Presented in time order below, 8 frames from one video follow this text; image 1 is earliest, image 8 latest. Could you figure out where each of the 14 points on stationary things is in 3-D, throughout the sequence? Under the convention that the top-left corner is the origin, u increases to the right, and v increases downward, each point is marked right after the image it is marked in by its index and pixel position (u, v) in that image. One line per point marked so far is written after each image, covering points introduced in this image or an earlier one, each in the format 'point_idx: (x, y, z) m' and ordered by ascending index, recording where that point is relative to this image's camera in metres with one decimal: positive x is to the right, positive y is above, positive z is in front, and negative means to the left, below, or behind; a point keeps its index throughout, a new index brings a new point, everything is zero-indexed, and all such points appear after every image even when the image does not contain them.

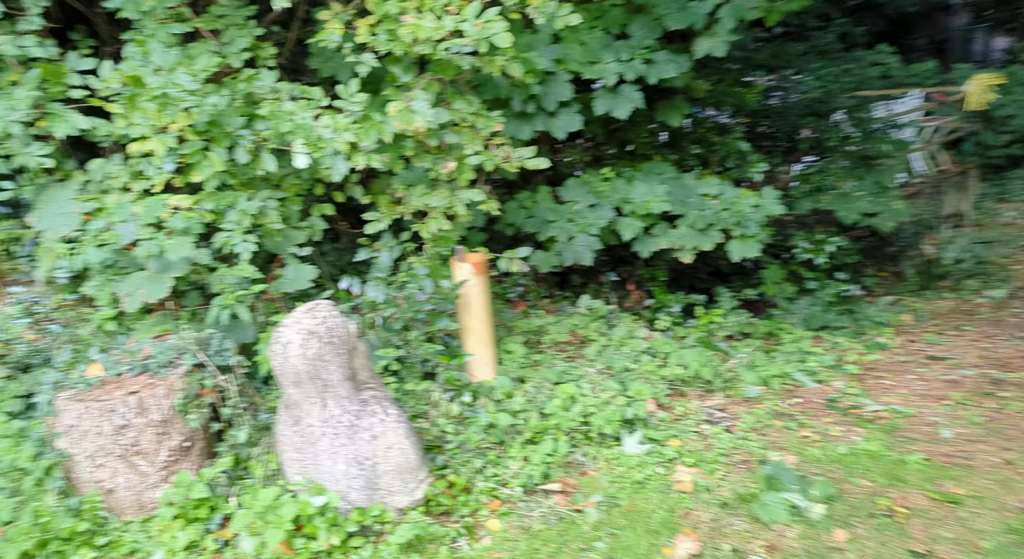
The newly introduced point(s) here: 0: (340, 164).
0: (-0.5, +0.3, +2.0) m
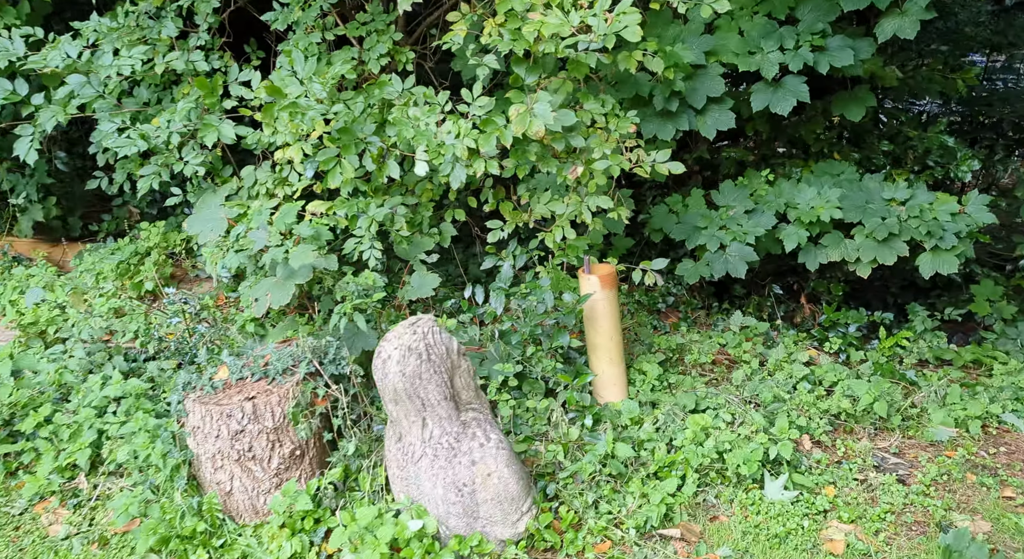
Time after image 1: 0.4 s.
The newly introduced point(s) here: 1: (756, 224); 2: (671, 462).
0: (-0.2, +0.3, +2.0) m
1: (+0.9, +0.2, +2.5) m
2: (+0.4, -0.5, +1.8) m
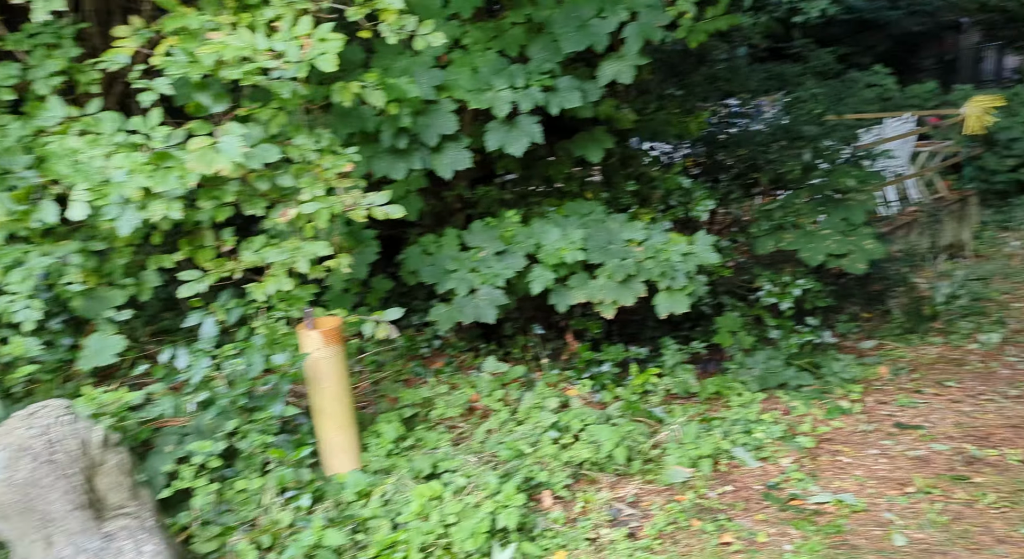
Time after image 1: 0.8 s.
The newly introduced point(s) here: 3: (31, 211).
0: (-0.9, +0.2, +1.6) m
1: (0.0, 0.0, +2.4) m
2: (-0.3, -0.6, +1.6) m
3: (-1.1, +0.2, +1.7) m
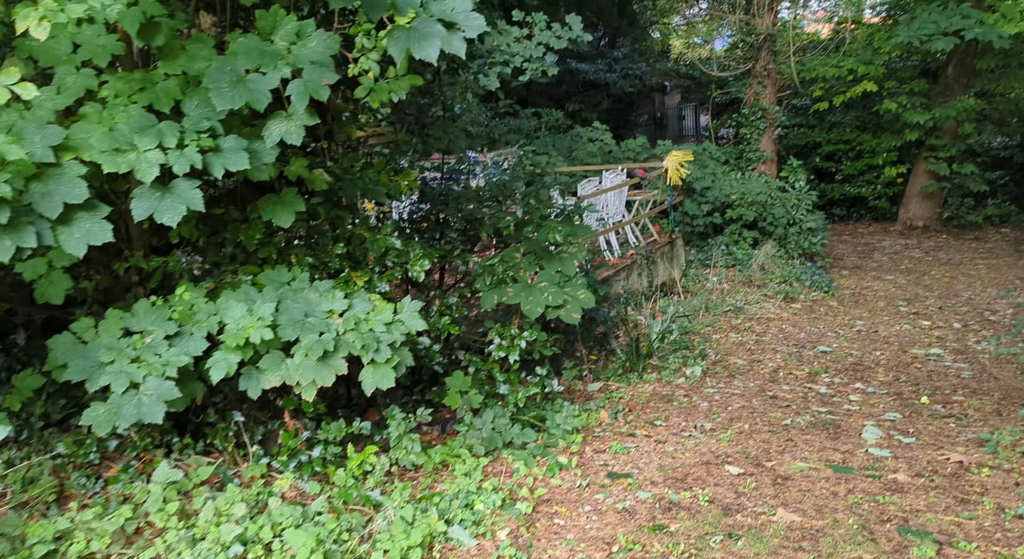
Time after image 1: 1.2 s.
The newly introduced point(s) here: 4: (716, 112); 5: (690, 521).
0: (-1.6, -0.1, +1.0) m
1: (-1.0, -0.2, +2.0) m
2: (-0.9, -0.8, +1.1) m
3: (-1.8, -0.1, +1.0) m
4: (+4.2, +3.5, +14.2) m
5: (+0.6, -0.8, +2.2) m
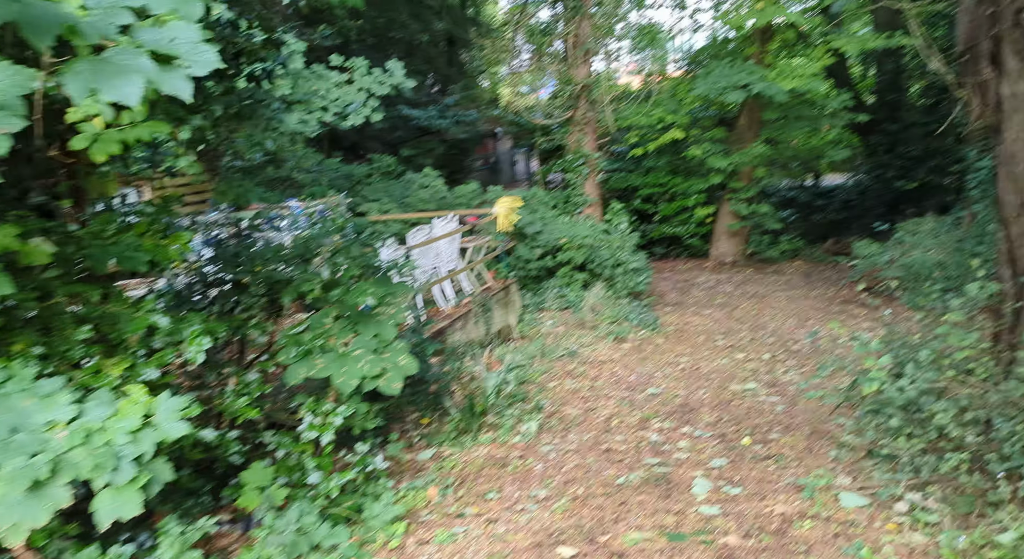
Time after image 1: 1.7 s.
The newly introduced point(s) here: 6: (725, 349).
0: (-1.9, -0.3, +0.3) m
1: (-1.5, -0.5, +1.5) m
2: (-1.2, -1.0, +0.6) m
3: (-2.1, -0.3, +0.2) m
4: (+0.7, +2.6, +14.7) m
5: (0.0, -1.0, +2.0) m
6: (+2.5, -0.8, +7.9) m
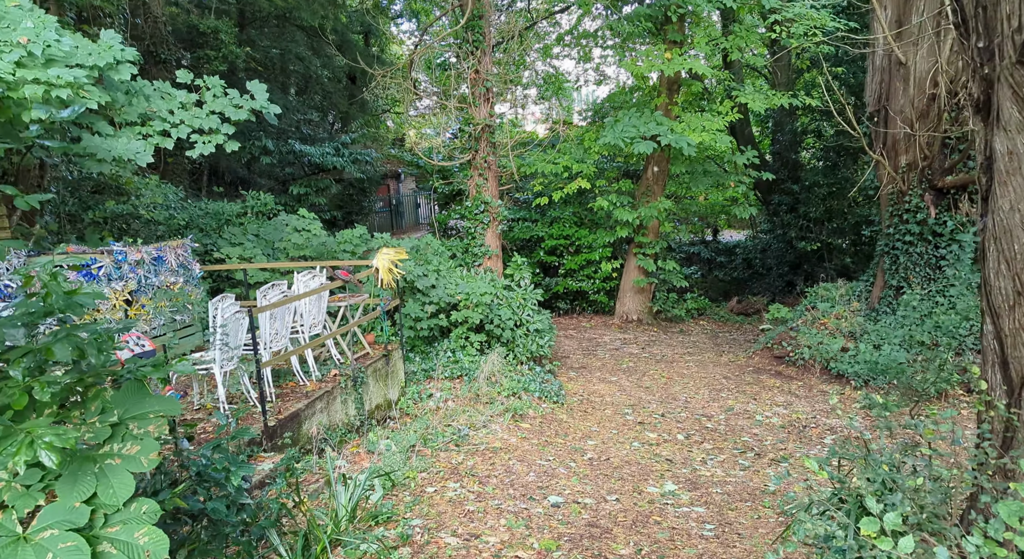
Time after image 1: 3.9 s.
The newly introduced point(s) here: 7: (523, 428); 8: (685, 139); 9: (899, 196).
0: (-2.0, -0.4, -1.1) m
1: (-1.8, -0.7, +0.1) m
2: (-1.4, -1.2, -0.8) m
3: (-2.2, -0.4, -1.2) m
4: (-1.4, +1.5, +13.6) m
5: (-0.3, -1.3, +0.7) m
6: (+1.3, -1.5, +7.0) m
7: (+0.1, -1.4, +6.4) m
8: (+2.7, +2.2, +10.8) m
9: (+4.9, +1.1, +8.5) m
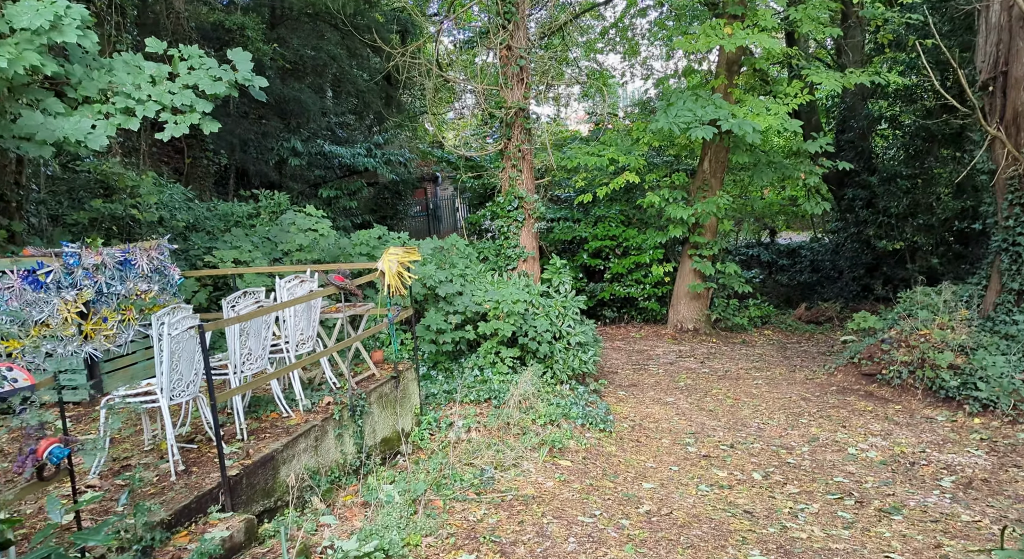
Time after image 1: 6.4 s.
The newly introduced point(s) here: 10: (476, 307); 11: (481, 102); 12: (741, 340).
0: (-2.2, -0.4, -2.1) m
1: (-1.9, -0.7, -1.0) m
2: (-1.6, -1.1, -1.9) m
3: (-2.4, -0.4, -2.3) m
4: (-0.7, +1.4, +12.5) m
5: (-0.4, -1.2, -0.5) m
6: (+1.6, -1.5, +5.7) m
7: (+0.4, -1.4, +5.2) m
8: (+3.3, +2.2, +9.5) m
9: (+5.3, +1.0, +7.0) m
10: (-0.4, -0.3, +6.8) m
11: (-0.5, +2.6, +9.8) m
12: (+3.7, -1.0, +11.0) m
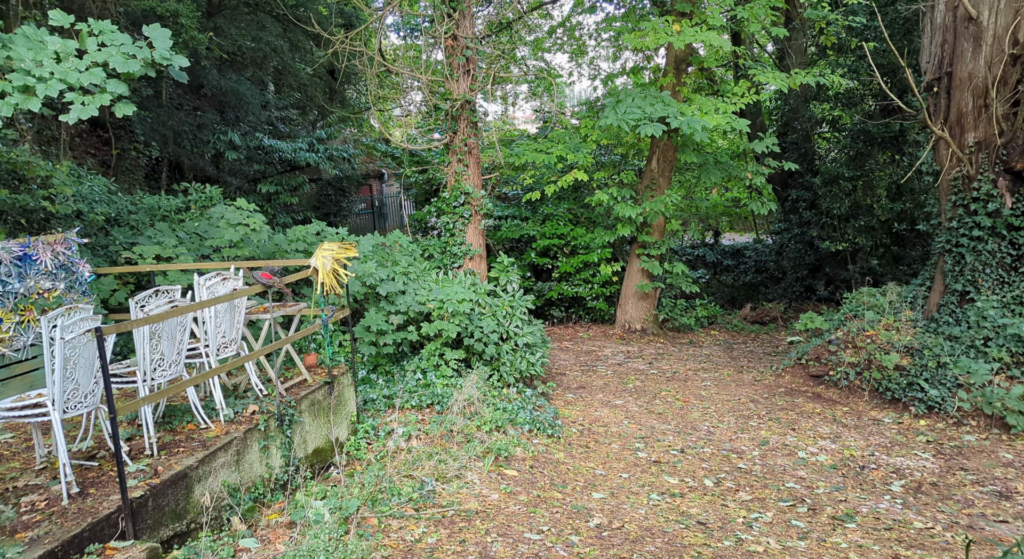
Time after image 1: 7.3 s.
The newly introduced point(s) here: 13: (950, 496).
0: (-2.0, -0.4, -2.6) m
1: (-1.8, -0.7, -1.4) m
2: (-1.4, -1.1, -2.3) m
3: (-2.2, -0.4, -2.7) m
4: (-1.6, +1.4, +12.2) m
5: (-0.4, -1.2, -0.8) m
6: (+1.1, -1.5, +5.5) m
7: (0.0, -1.4, +4.9) m
8: (+2.6, +2.1, +9.4) m
9: (+4.7, +1.0, +7.1) m
10: (-0.9, -0.3, +6.5) m
11: (-1.2, +2.6, +9.5) m
12: (+2.8, -1.0, +10.9) m
13: (+3.3, -1.6, +5.1) m
